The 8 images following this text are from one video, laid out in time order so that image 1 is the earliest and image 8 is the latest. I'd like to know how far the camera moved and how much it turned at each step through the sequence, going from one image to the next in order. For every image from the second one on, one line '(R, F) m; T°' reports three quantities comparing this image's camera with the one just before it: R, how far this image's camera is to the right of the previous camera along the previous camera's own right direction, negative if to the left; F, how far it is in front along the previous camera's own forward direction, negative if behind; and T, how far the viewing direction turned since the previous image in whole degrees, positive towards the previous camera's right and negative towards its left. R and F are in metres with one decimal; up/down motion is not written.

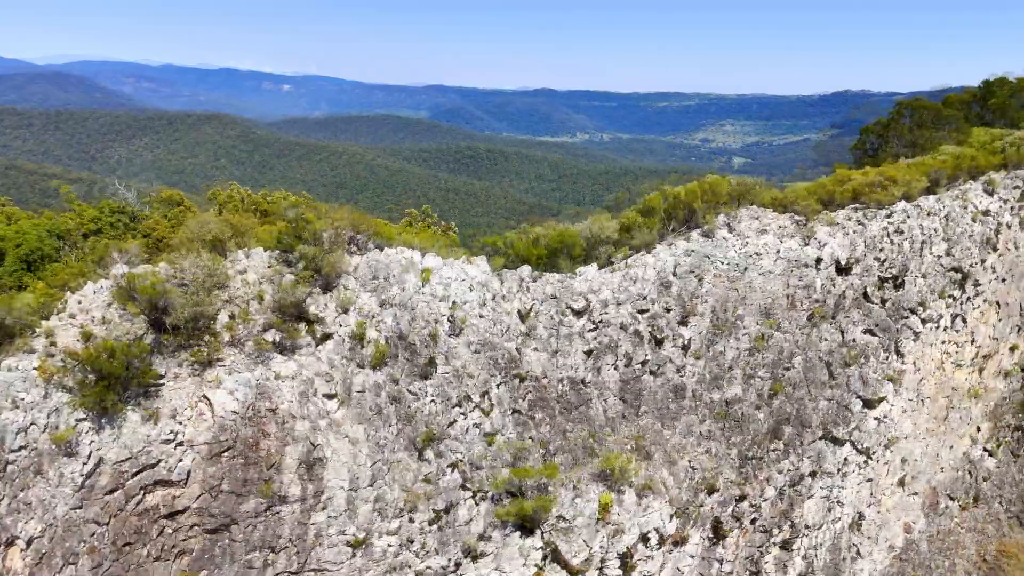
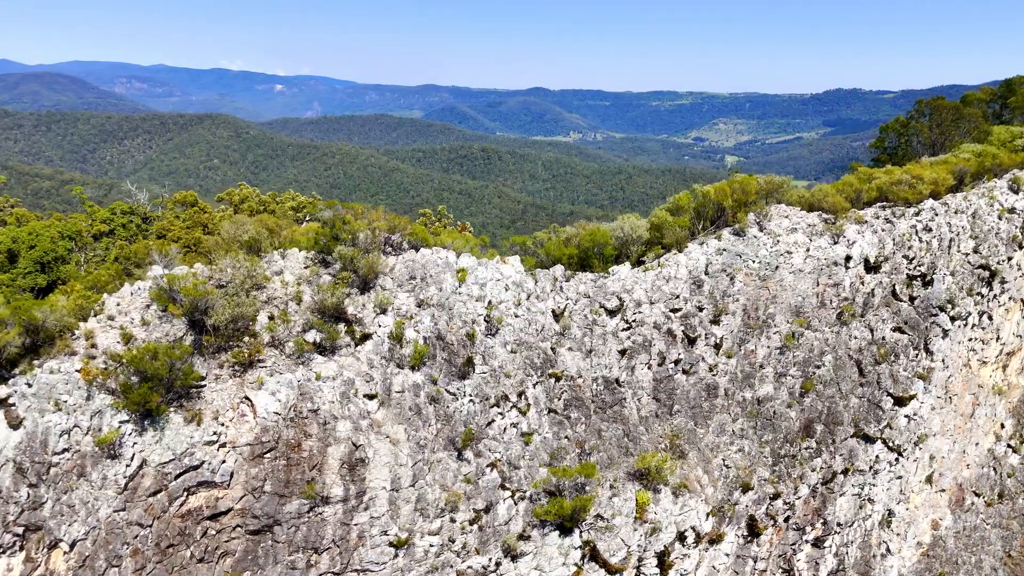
(-1.1, 0.0) m; 0°
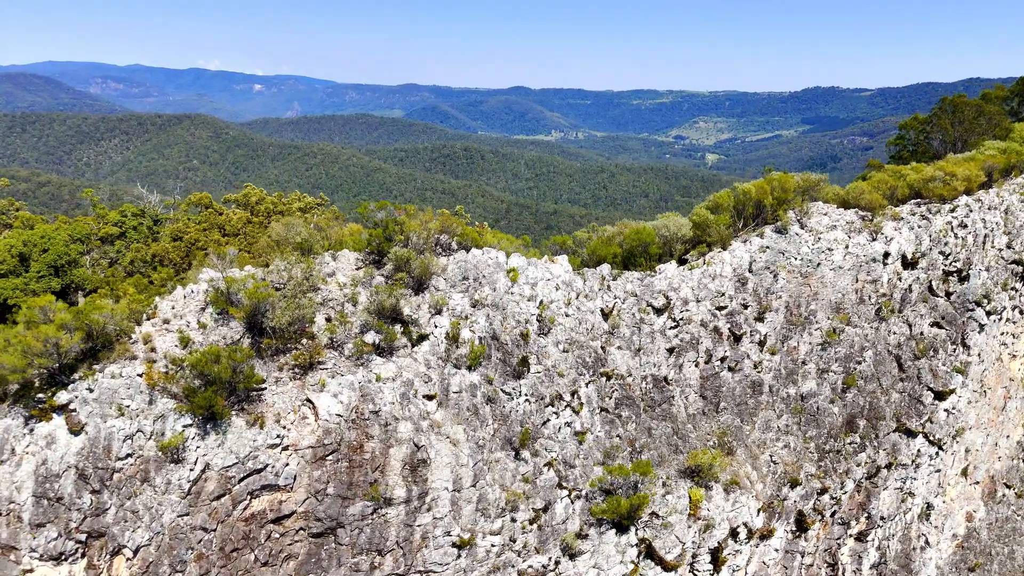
(-1.8, 0.0) m; +1°
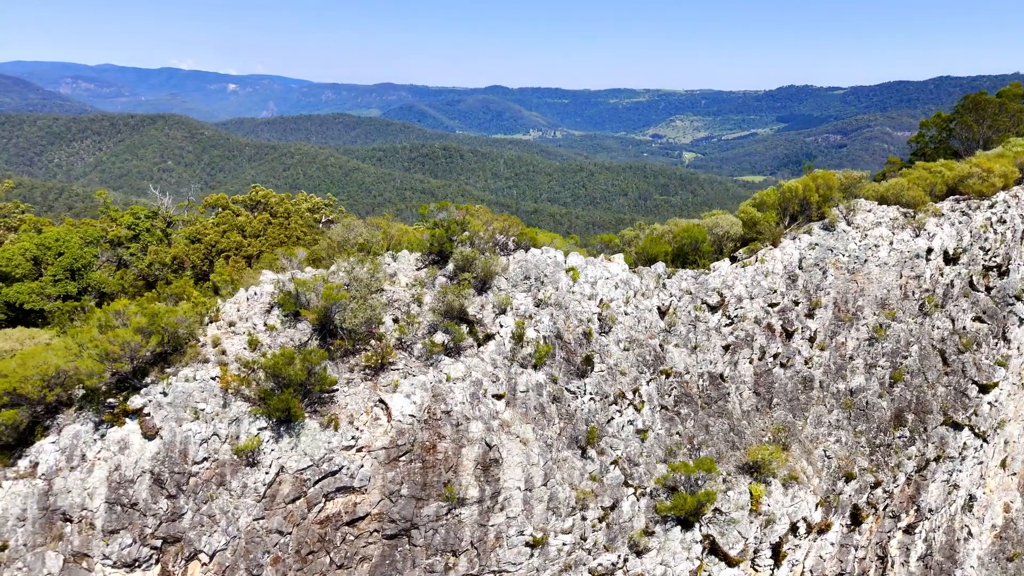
(-2.1, 0.0) m; +1°
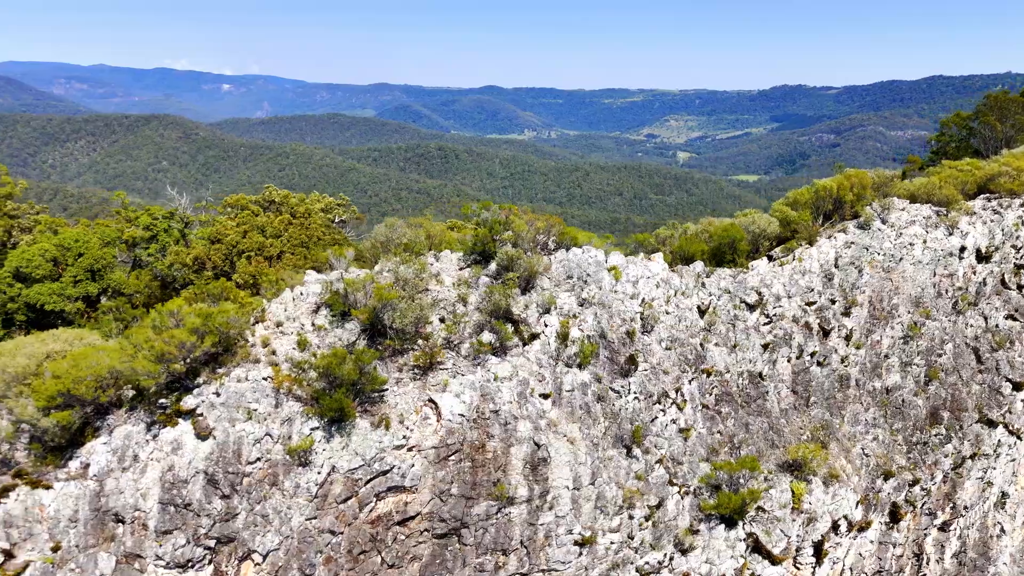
(-1.2, 0.0) m; 0°
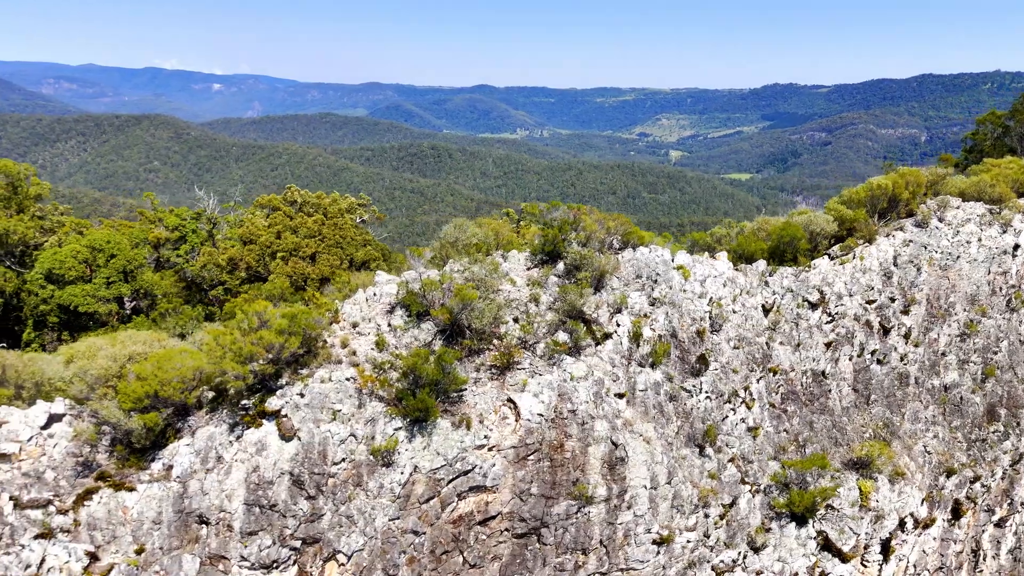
(-2.0, 0.0) m; 0°
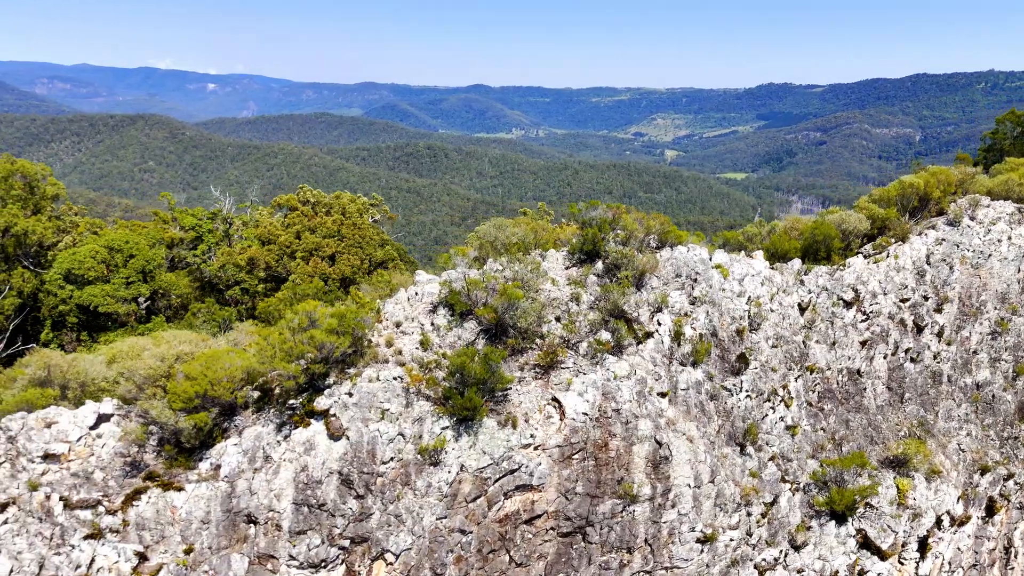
(-1.1, 0.0) m; 0°
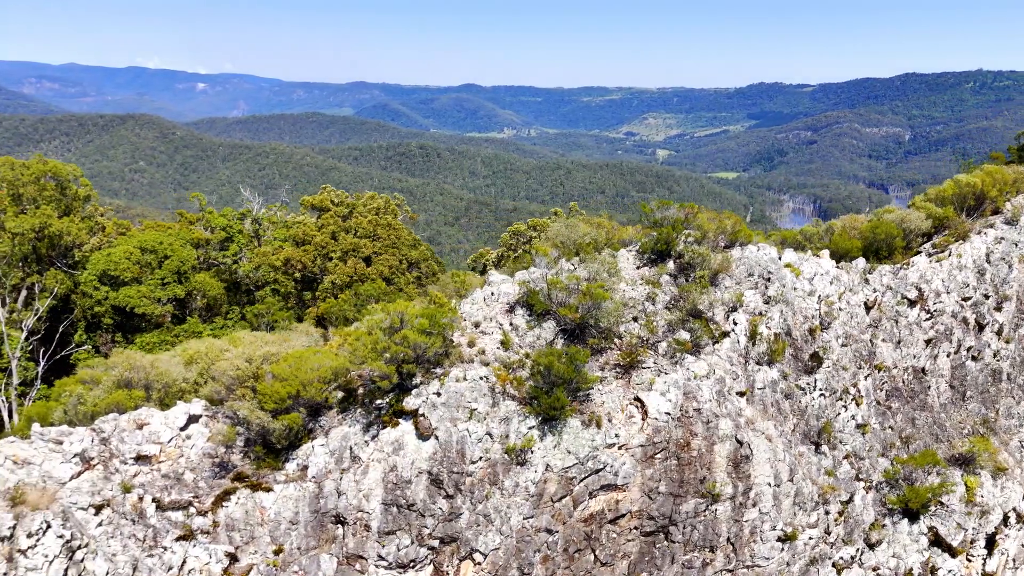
(-2.1, 0.0) m; 0°
